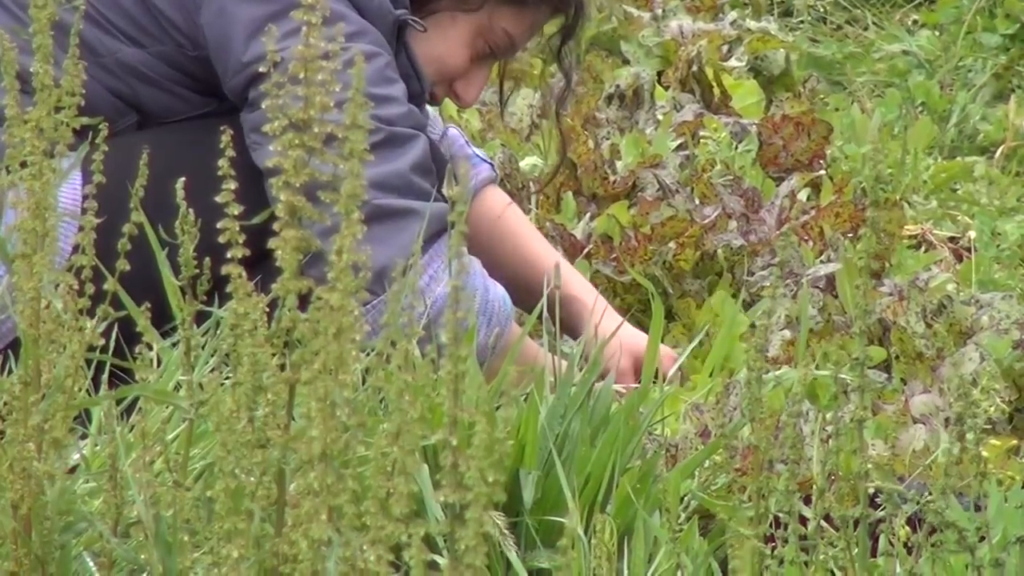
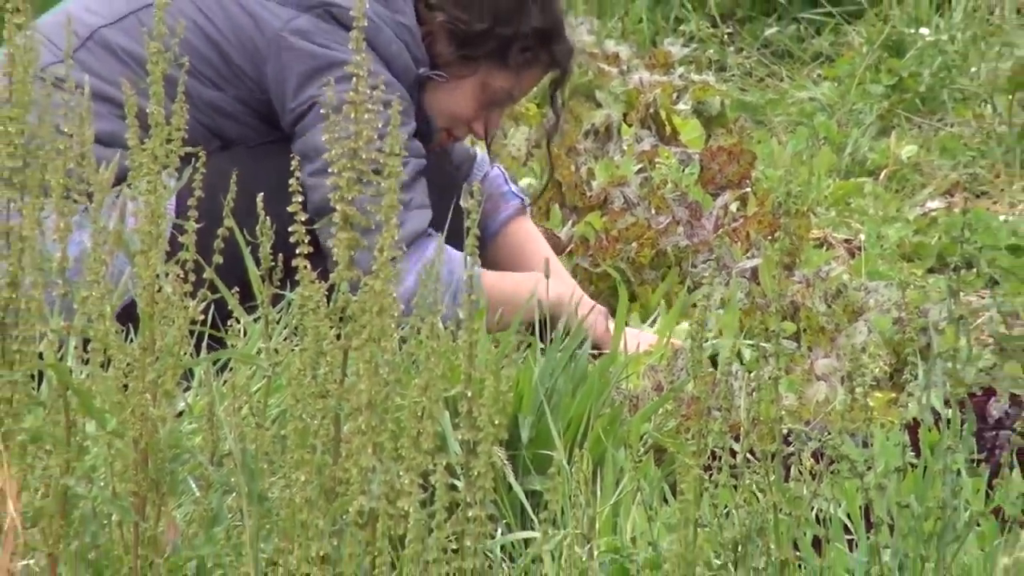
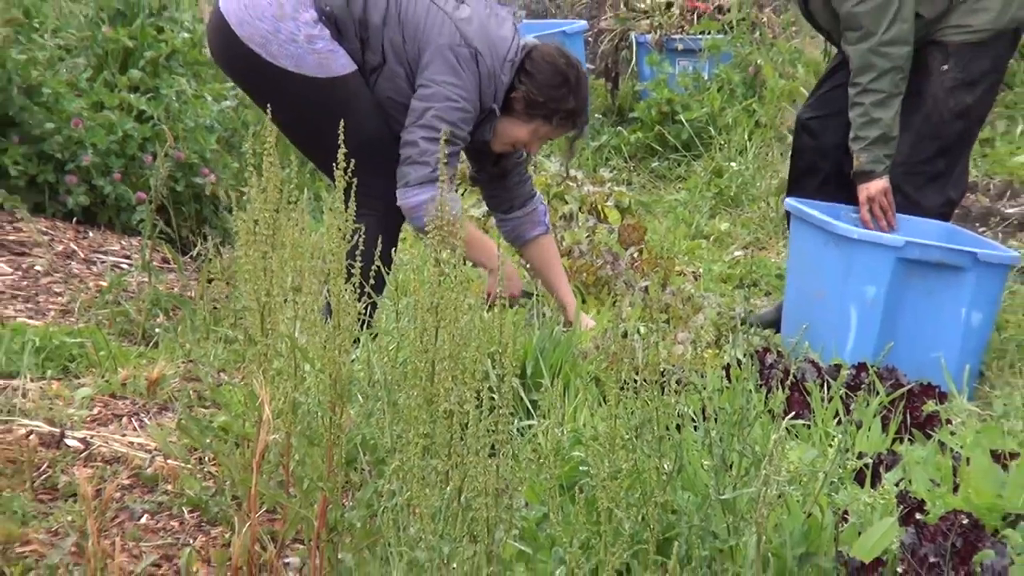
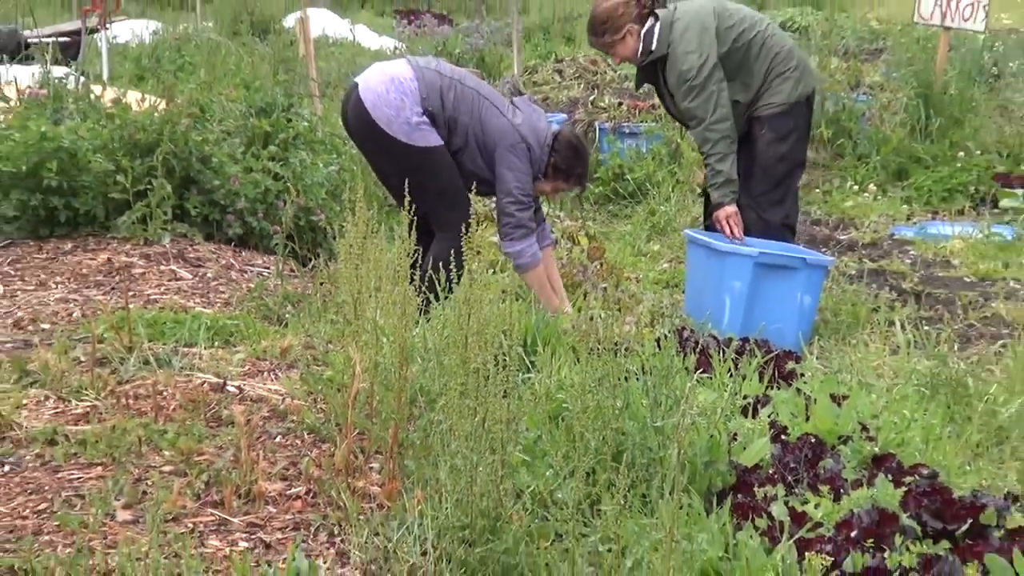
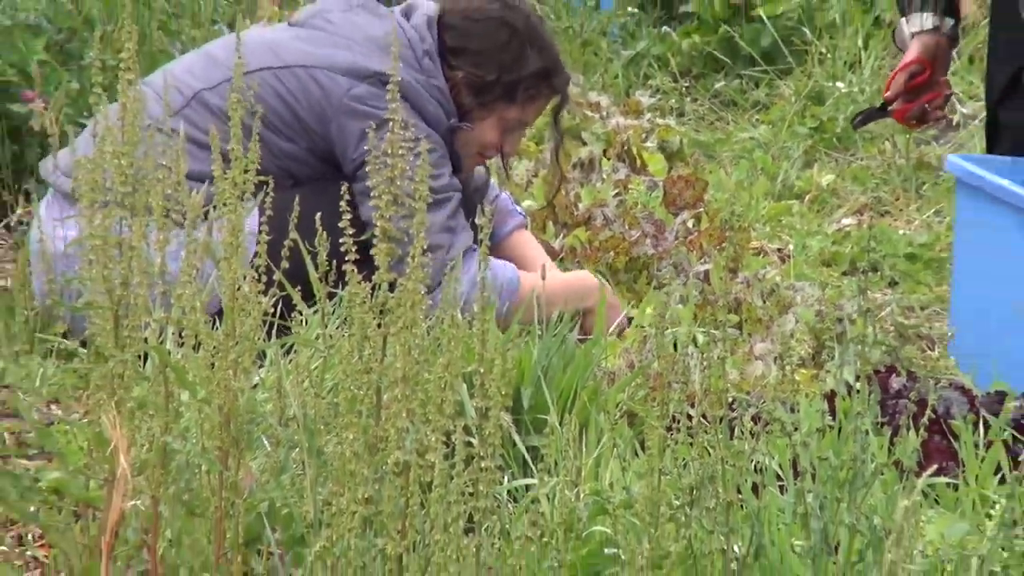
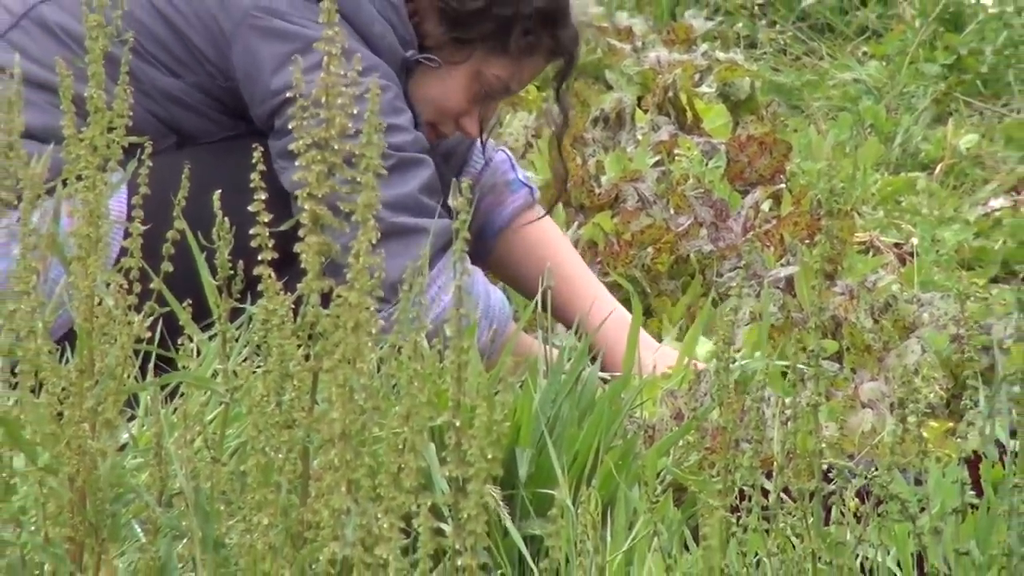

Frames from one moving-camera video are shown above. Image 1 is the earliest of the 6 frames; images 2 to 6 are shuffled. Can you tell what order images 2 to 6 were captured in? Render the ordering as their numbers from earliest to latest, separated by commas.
6, 2, 5, 3, 4
